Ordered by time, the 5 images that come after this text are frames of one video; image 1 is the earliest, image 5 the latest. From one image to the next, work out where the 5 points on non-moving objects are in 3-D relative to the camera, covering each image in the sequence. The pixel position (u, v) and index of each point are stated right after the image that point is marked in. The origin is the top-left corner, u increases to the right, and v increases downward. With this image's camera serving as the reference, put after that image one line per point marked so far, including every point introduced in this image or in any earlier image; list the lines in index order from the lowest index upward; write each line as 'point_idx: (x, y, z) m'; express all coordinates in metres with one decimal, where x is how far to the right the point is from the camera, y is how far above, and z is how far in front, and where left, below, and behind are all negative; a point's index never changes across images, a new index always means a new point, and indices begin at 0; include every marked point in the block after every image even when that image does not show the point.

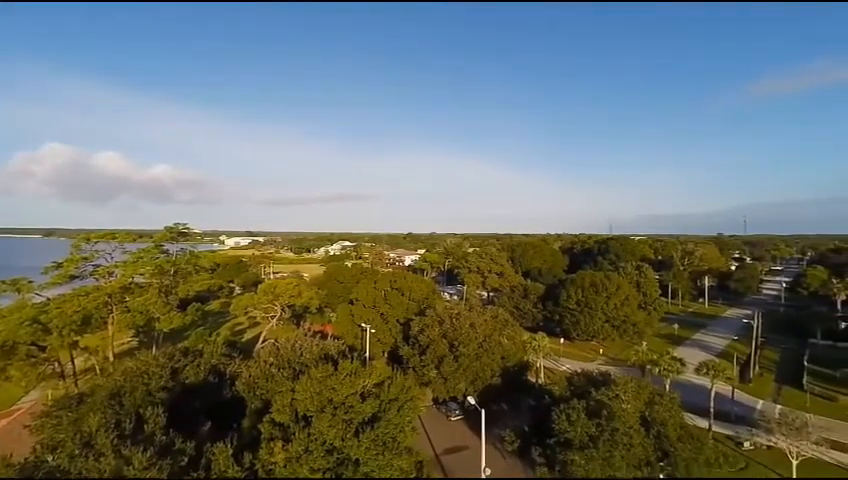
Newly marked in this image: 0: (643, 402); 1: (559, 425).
0: (+8.4, -6.3, +19.3) m
1: (+5.0, -7.0, +18.6) m
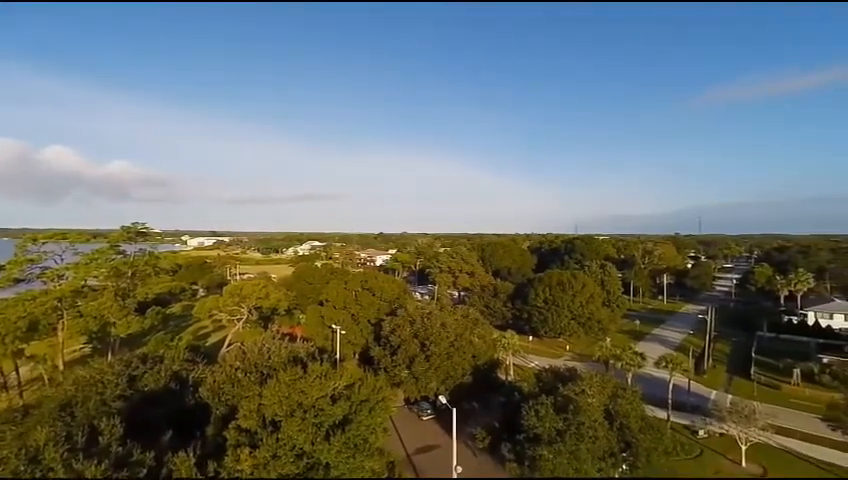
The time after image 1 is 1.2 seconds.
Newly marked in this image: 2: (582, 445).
0: (+7.3, -6.3, +20.4) m
1: (+3.9, -7.0, +19.4) m
2: (+5.6, -7.4, +18.1) m
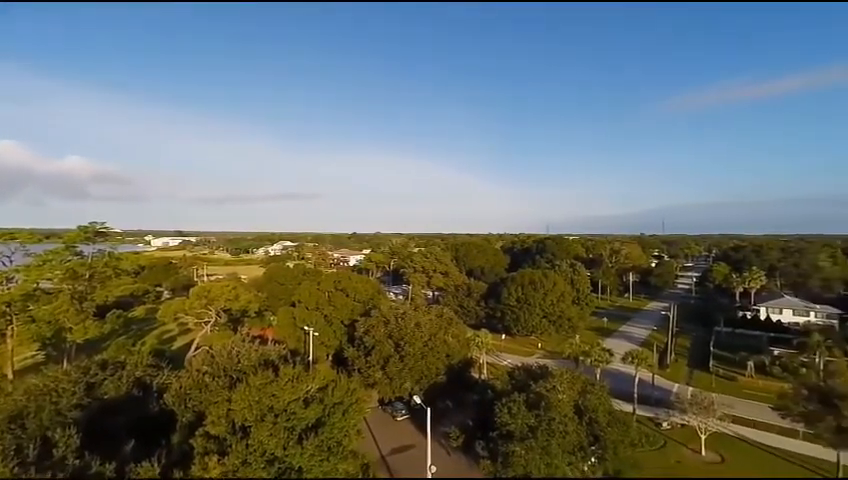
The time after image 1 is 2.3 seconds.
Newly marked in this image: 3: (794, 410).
0: (+6.3, -6.3, +21.2) m
1: (+3.0, -7.0, +20.1) m
2: (+4.7, -7.4, +18.8) m
3: (+12.3, -5.7, +17.2) m
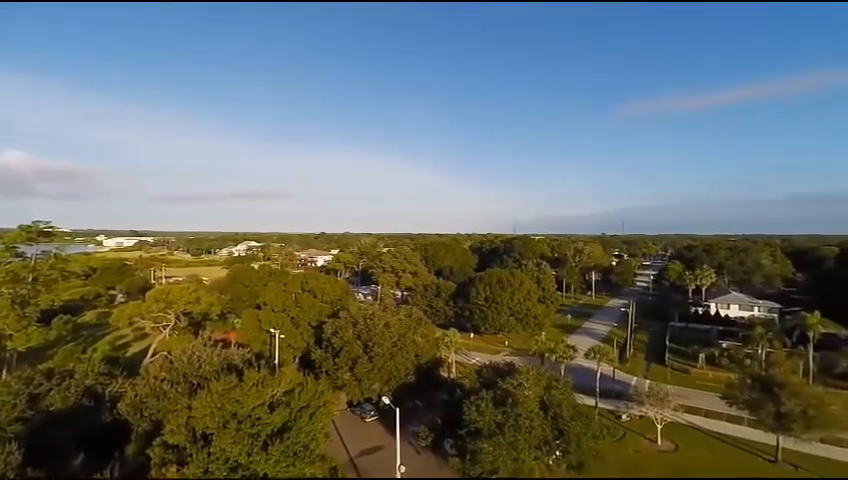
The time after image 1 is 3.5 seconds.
0: (+5.0, -6.3, +22.1) m
1: (+1.7, -7.0, +20.8) m
2: (+3.6, -7.3, +19.6) m
3: (+11.2, -5.6, +18.5) m
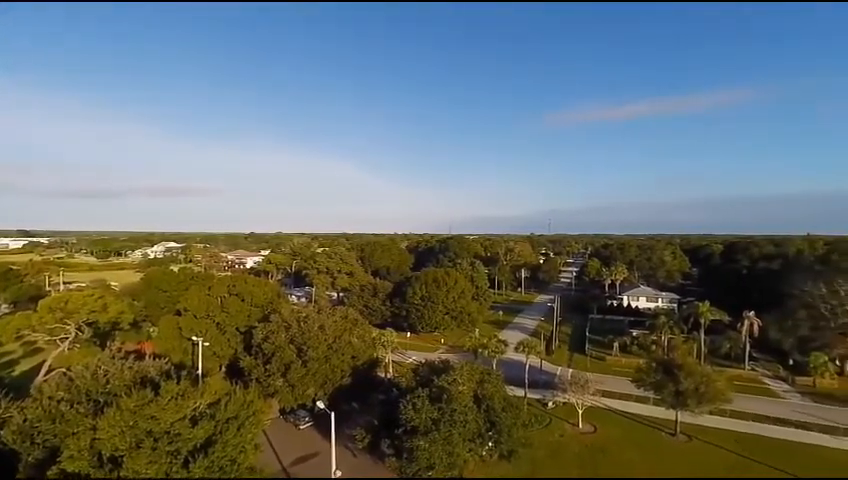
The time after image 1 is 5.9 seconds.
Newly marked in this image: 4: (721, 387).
0: (+2.2, -6.2, +23.5) m
1: (-0.8, -7.0, +21.8) m
2: (+1.1, -7.3, +20.8) m
3: (+8.8, -5.6, +20.7) m
4: (+11.0, -5.5, +19.2) m
